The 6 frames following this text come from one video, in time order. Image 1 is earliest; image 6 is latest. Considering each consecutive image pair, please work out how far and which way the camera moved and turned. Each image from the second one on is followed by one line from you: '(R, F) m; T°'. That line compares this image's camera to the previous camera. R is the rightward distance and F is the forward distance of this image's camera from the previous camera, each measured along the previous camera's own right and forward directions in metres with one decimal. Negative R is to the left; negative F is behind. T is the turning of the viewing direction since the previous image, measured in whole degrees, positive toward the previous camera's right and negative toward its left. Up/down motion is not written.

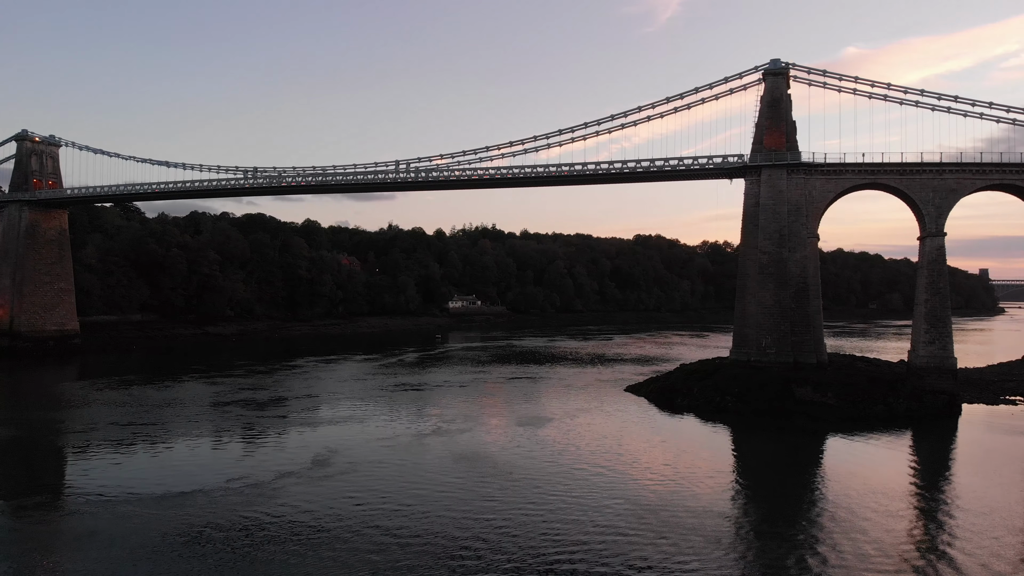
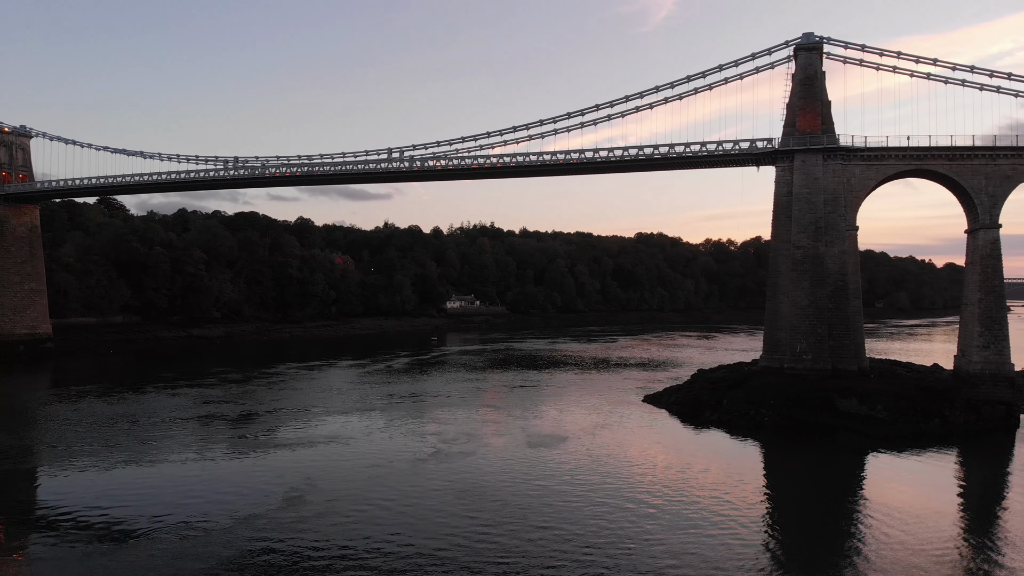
(-0.2, +2.3) m; 0°
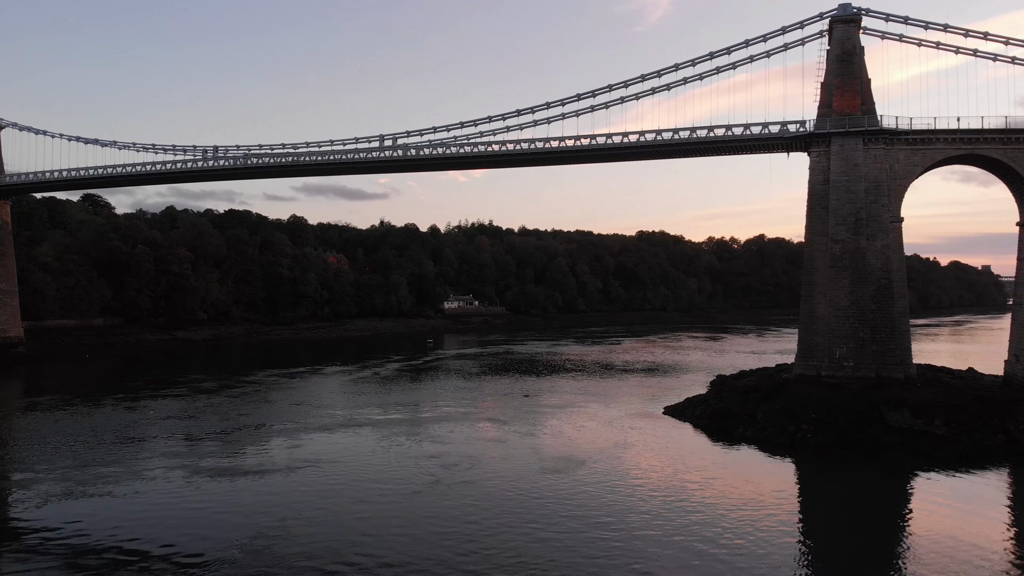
(-0.2, +2.1) m; 0°
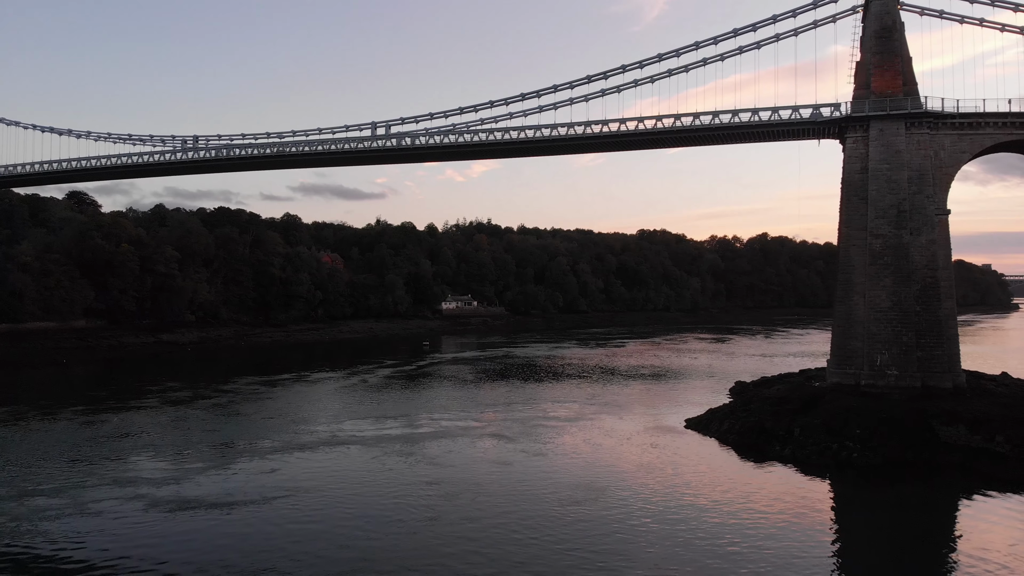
(-0.2, +1.8) m; 0°
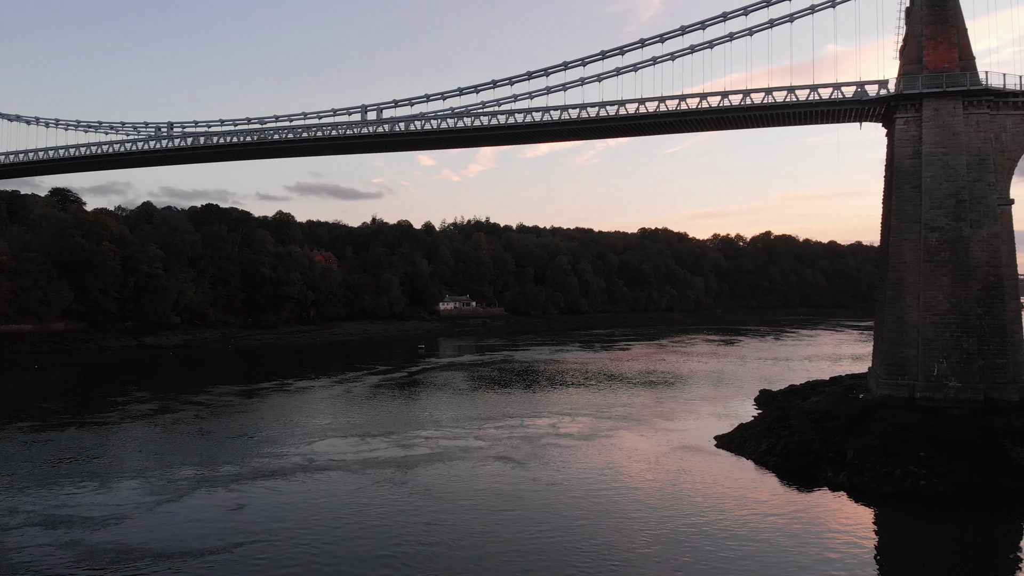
(-0.2, +1.9) m; 0°
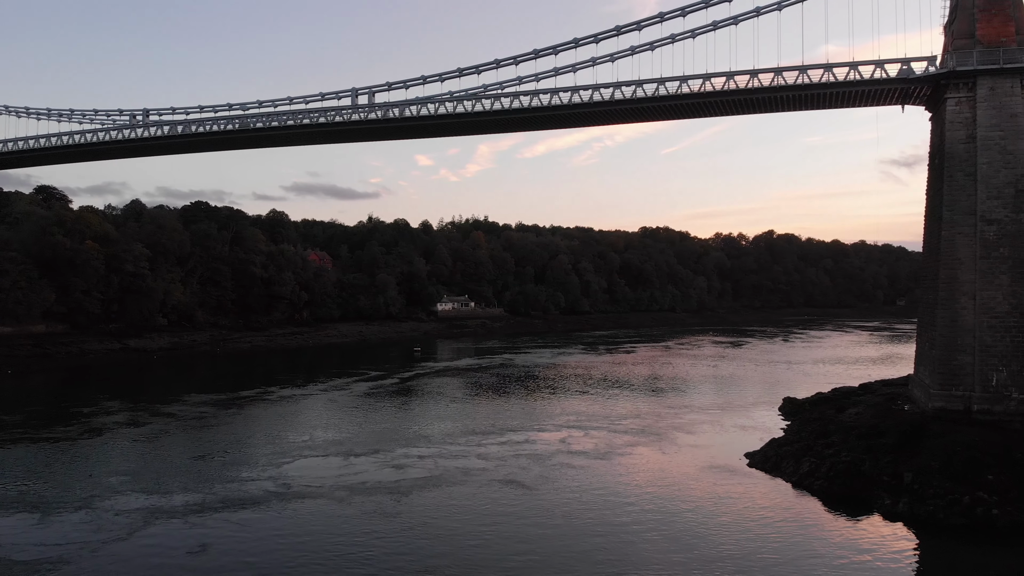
(-0.2, +1.6) m; 0°
